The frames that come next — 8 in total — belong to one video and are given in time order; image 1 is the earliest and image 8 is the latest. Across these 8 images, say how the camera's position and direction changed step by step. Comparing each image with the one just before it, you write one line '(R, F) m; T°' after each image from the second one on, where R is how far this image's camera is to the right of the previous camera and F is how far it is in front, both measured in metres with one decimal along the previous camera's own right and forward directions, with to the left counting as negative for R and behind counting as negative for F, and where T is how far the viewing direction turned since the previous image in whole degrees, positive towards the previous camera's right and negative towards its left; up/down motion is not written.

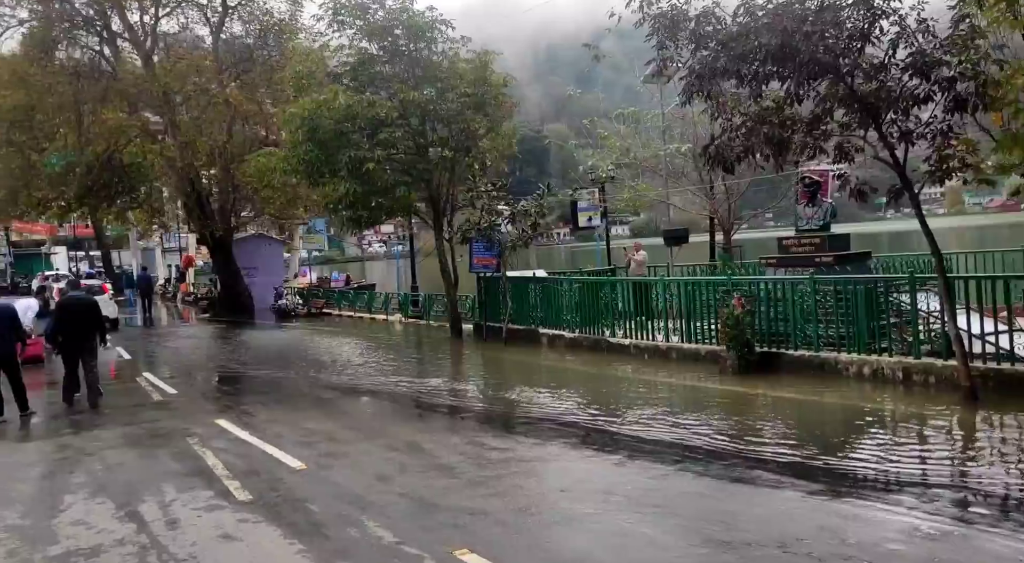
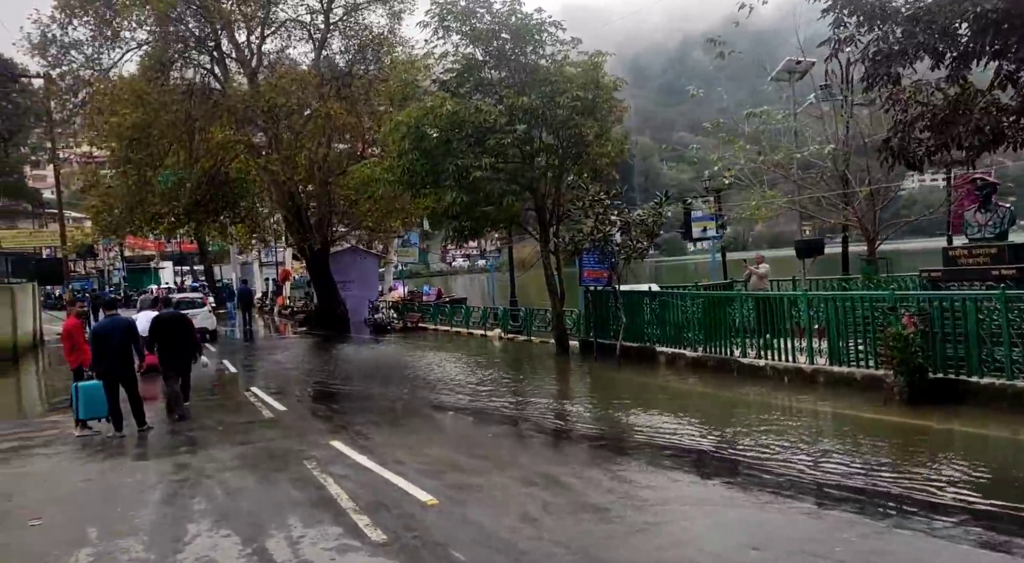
(-0.6, +0.7) m; -6°
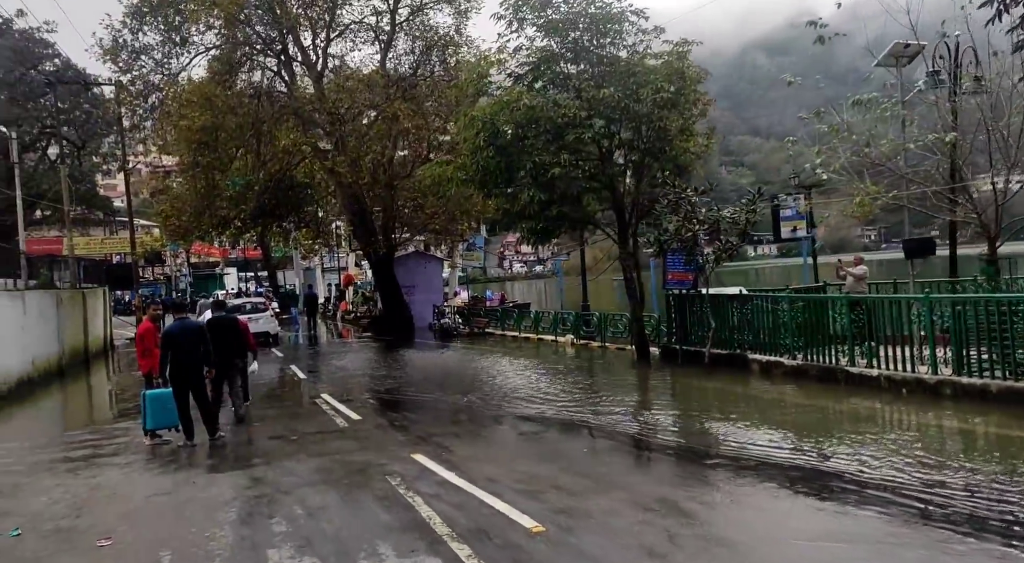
(-0.4, +0.7) m; -4°
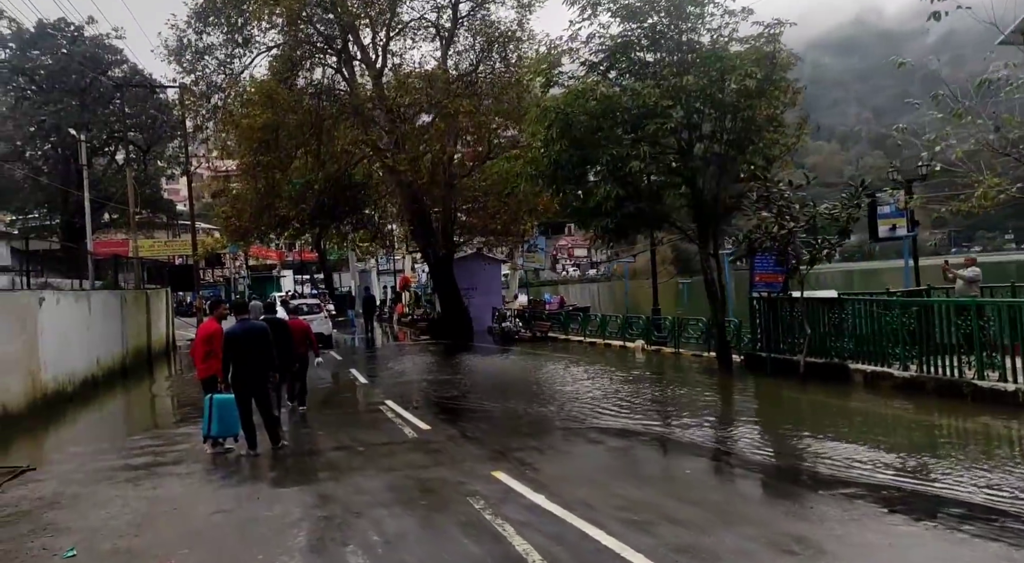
(-0.4, +0.8) m; -4°
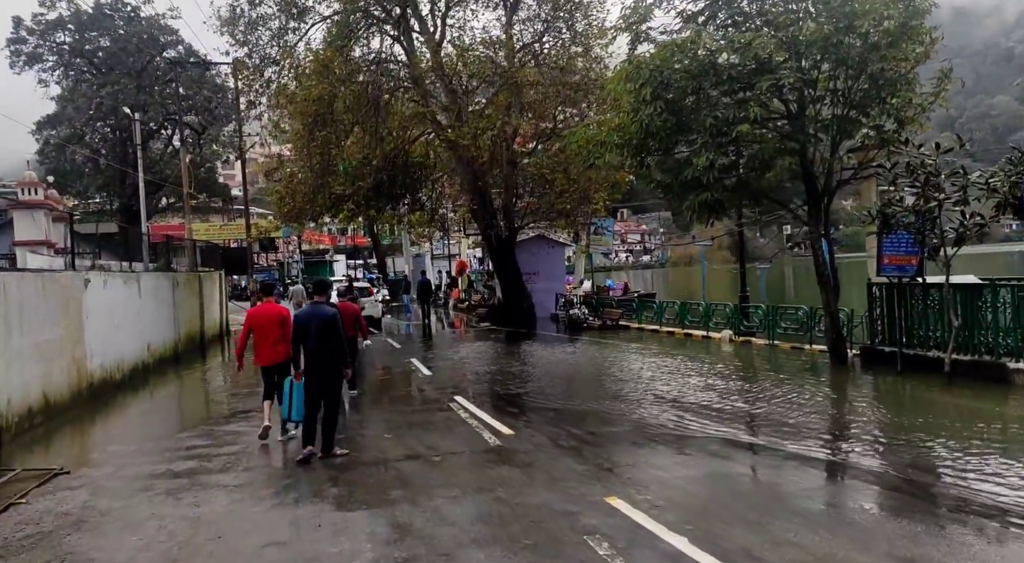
(-0.5, +1.5) m; -4°
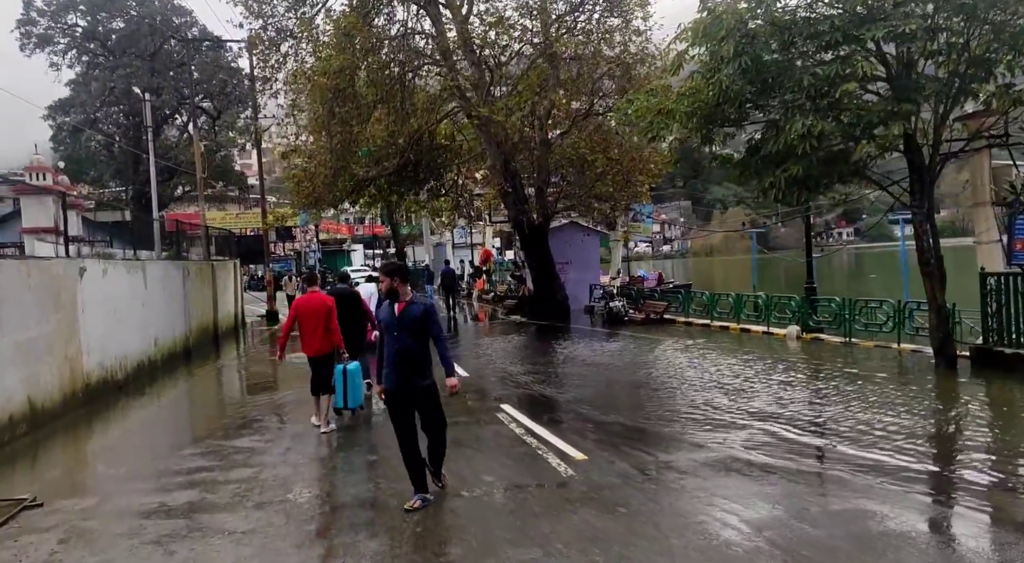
(-0.5, +1.7) m; -1°
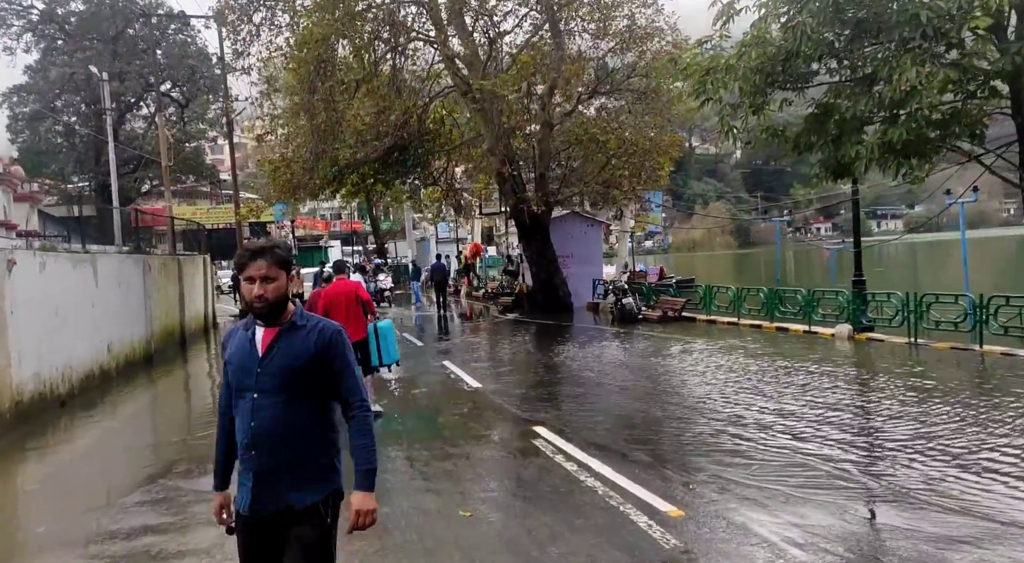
(-0.6, +2.0) m; +2°
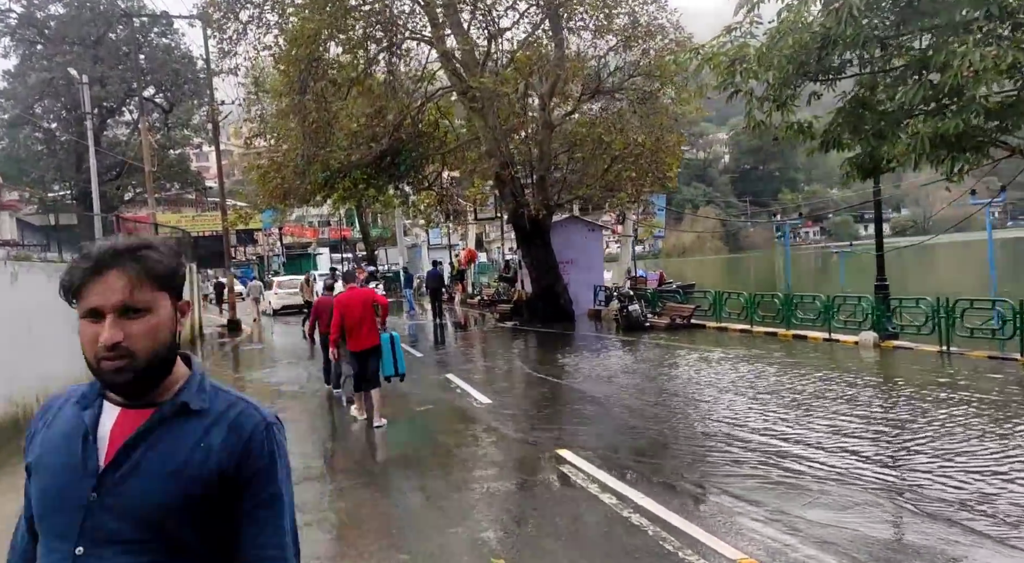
(-0.3, +0.8) m; +1°
